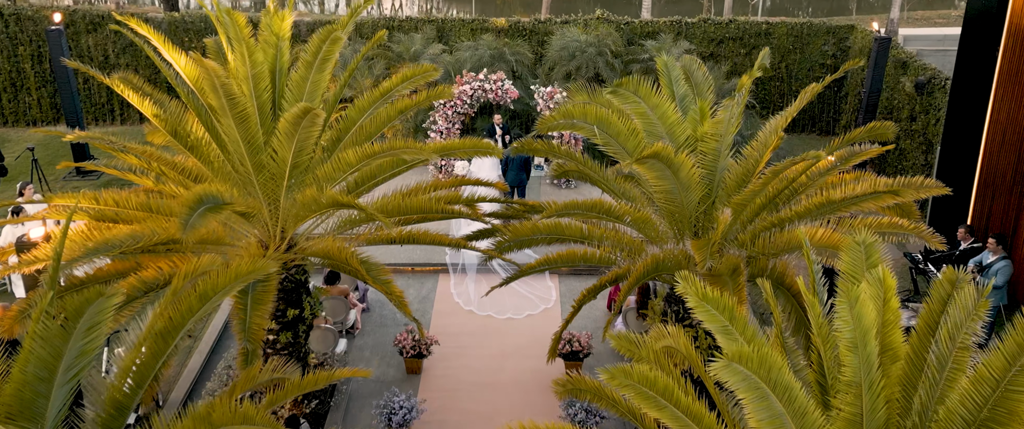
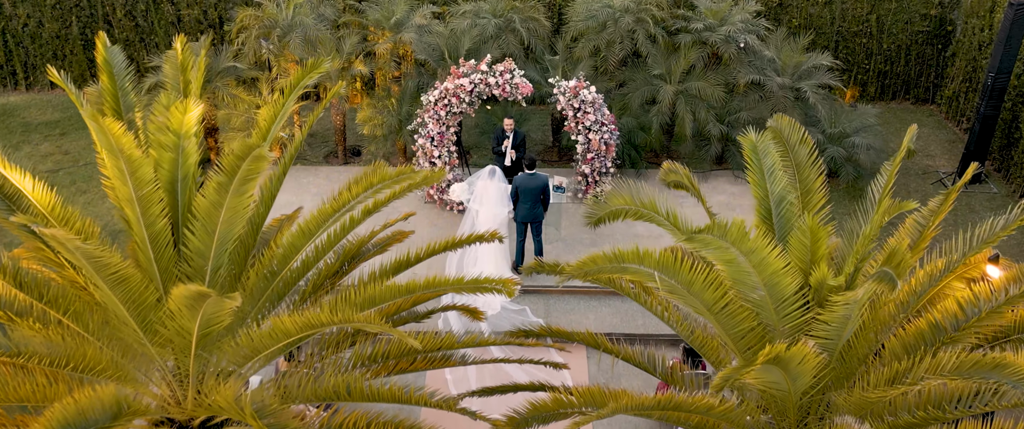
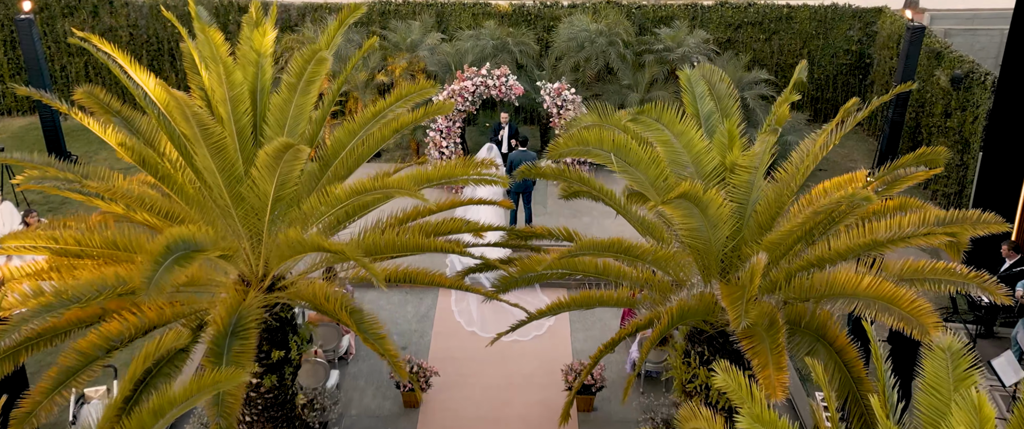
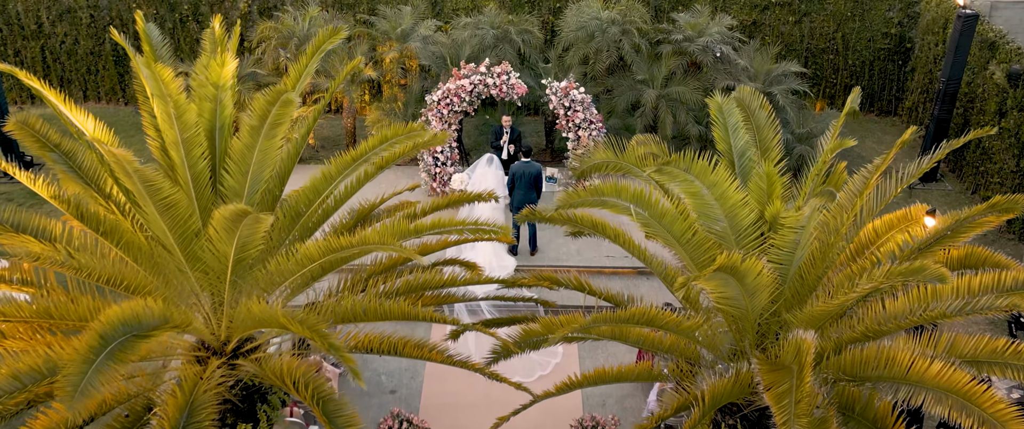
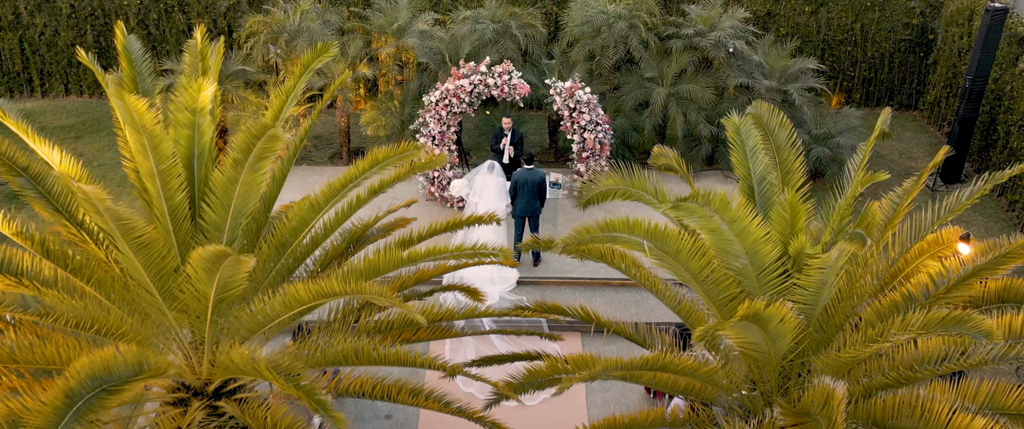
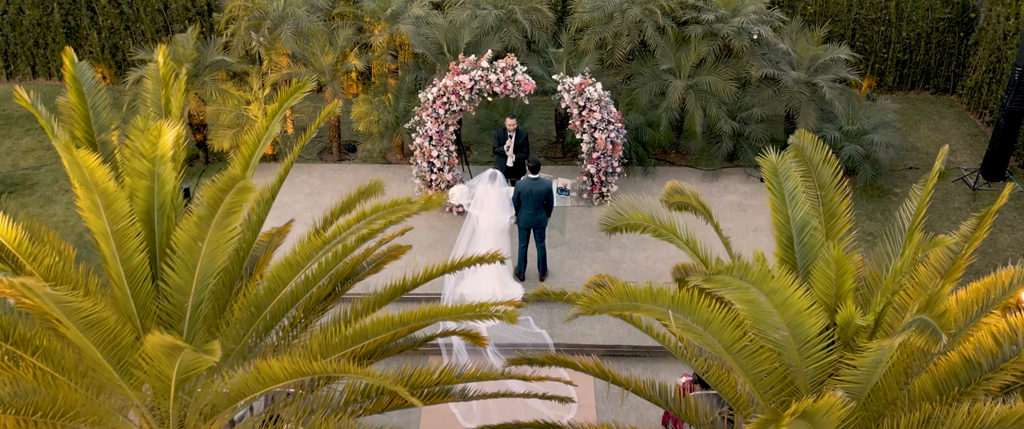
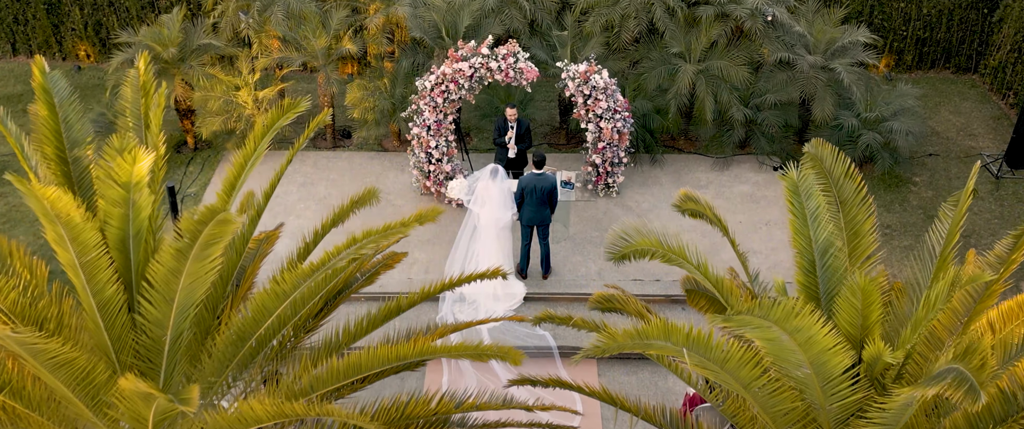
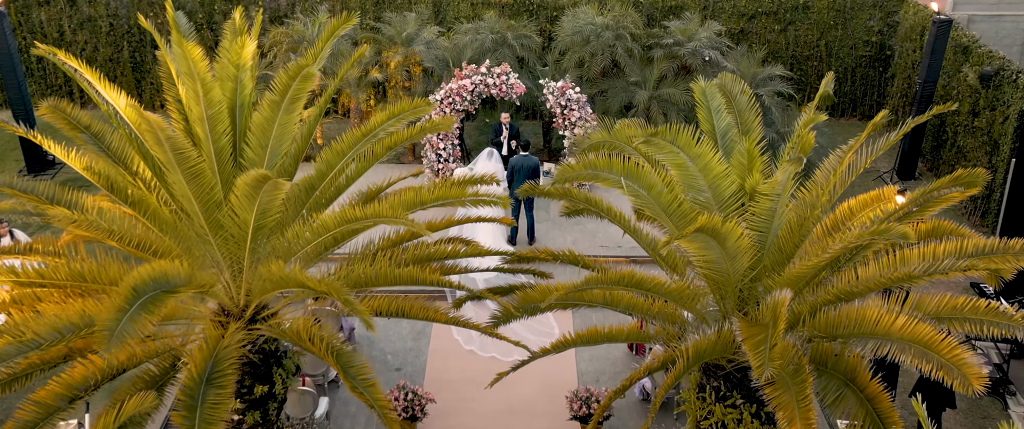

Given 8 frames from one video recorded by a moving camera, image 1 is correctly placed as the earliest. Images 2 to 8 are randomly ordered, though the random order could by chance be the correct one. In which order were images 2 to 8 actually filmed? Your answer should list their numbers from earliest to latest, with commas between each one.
3, 8, 4, 5, 2, 6, 7
